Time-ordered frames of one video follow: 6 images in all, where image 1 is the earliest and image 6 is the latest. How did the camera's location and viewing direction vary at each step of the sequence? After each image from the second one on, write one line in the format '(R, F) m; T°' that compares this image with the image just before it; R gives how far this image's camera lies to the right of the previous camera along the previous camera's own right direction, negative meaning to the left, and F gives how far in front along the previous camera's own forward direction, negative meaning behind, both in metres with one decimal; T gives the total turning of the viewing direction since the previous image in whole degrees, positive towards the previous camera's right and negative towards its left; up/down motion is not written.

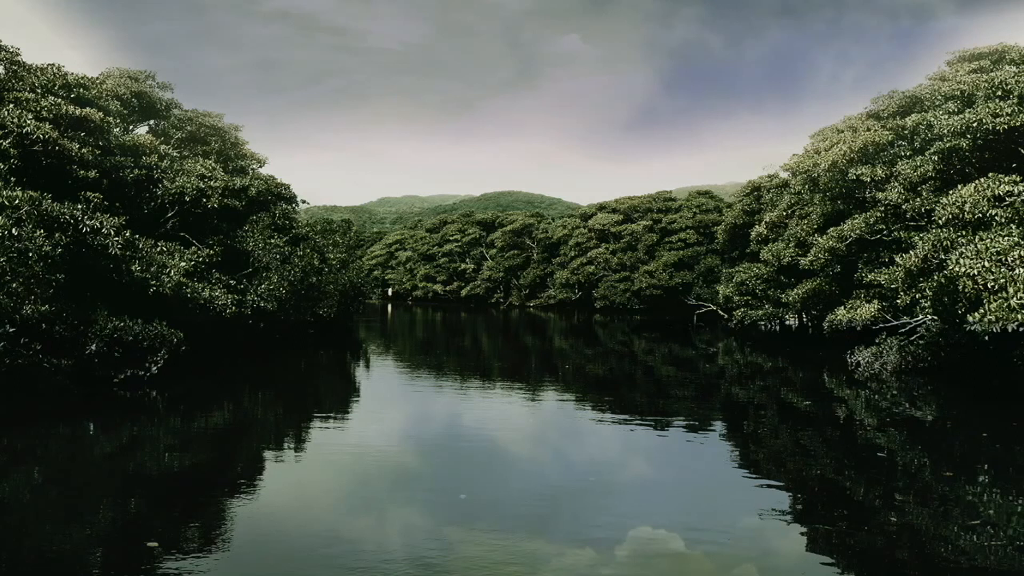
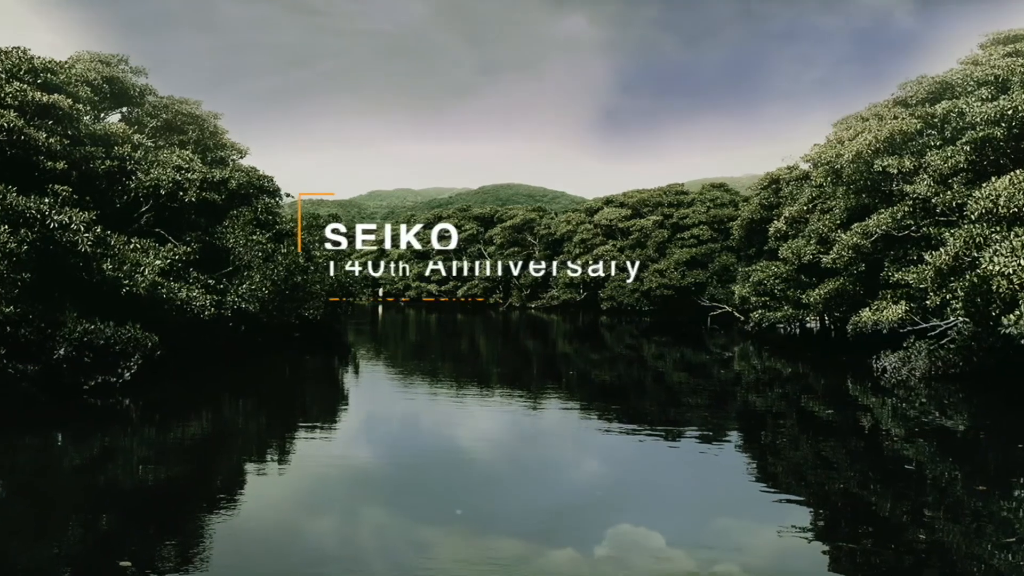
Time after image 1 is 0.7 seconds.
(-0.1, +1.8) m; 0°
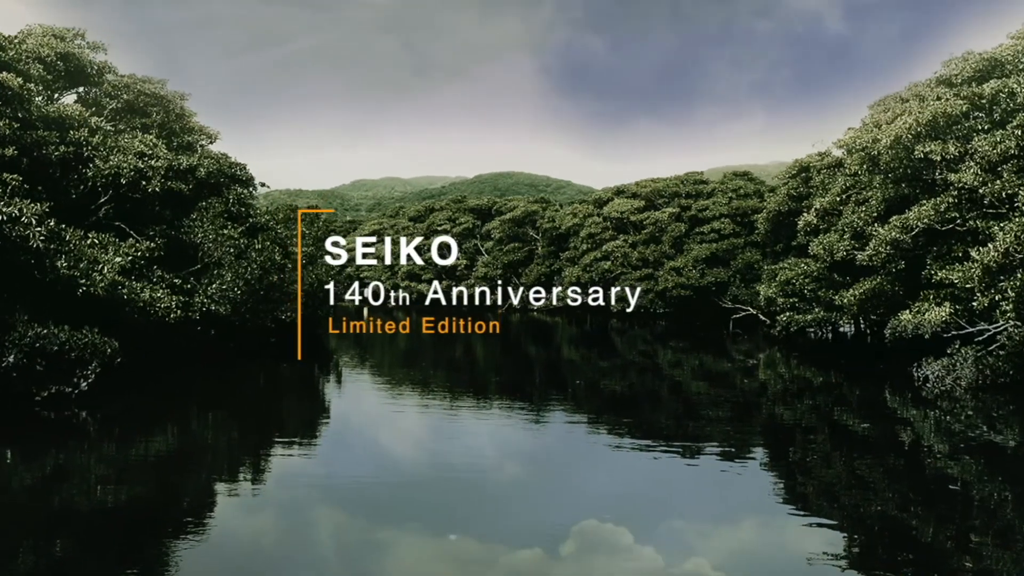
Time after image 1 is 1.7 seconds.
(-0.1, +2.5) m; 0°
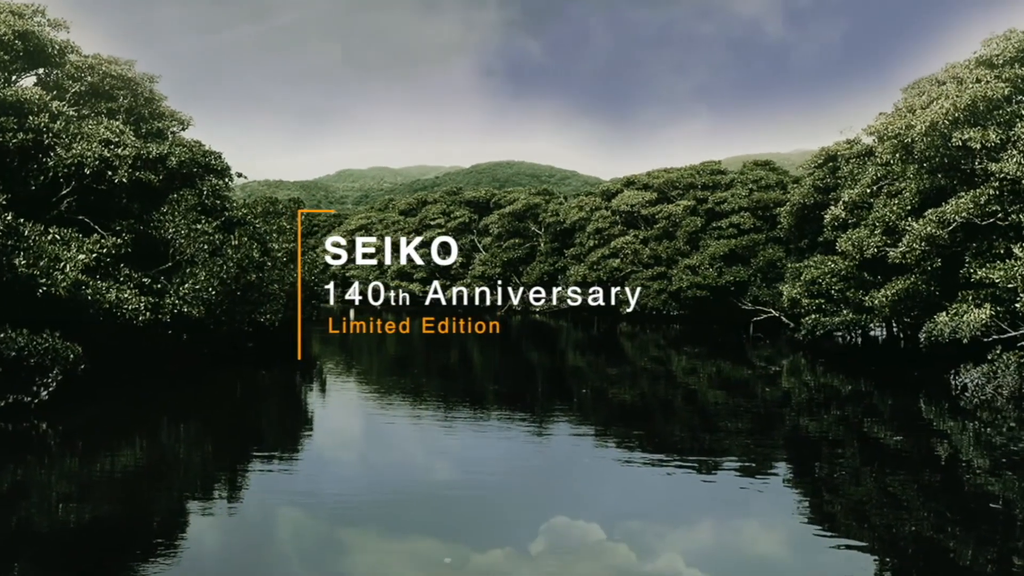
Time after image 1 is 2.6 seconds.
(-0.1, +1.9) m; 0°
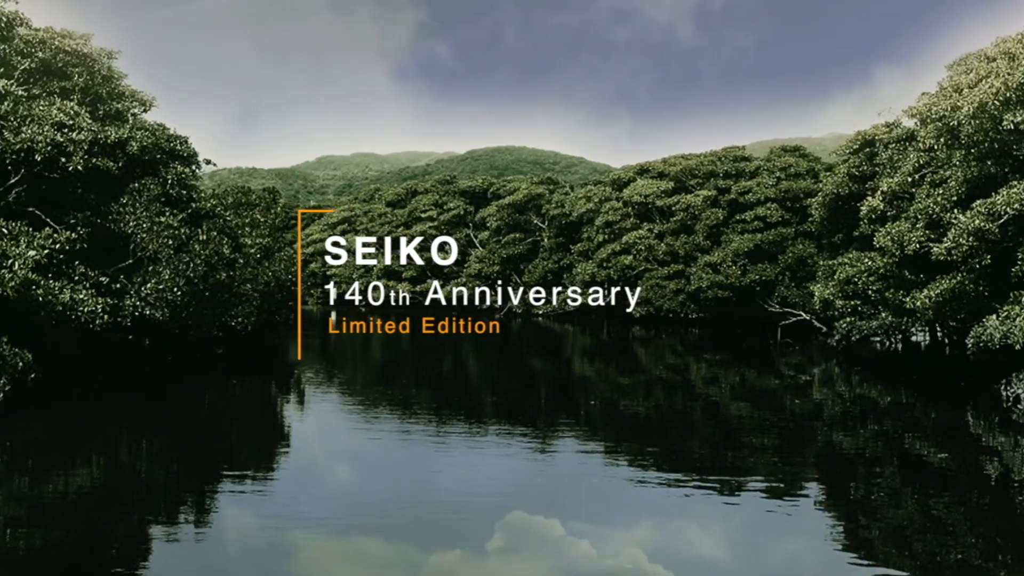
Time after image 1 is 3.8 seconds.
(-0.1, +2.1) m; 0°
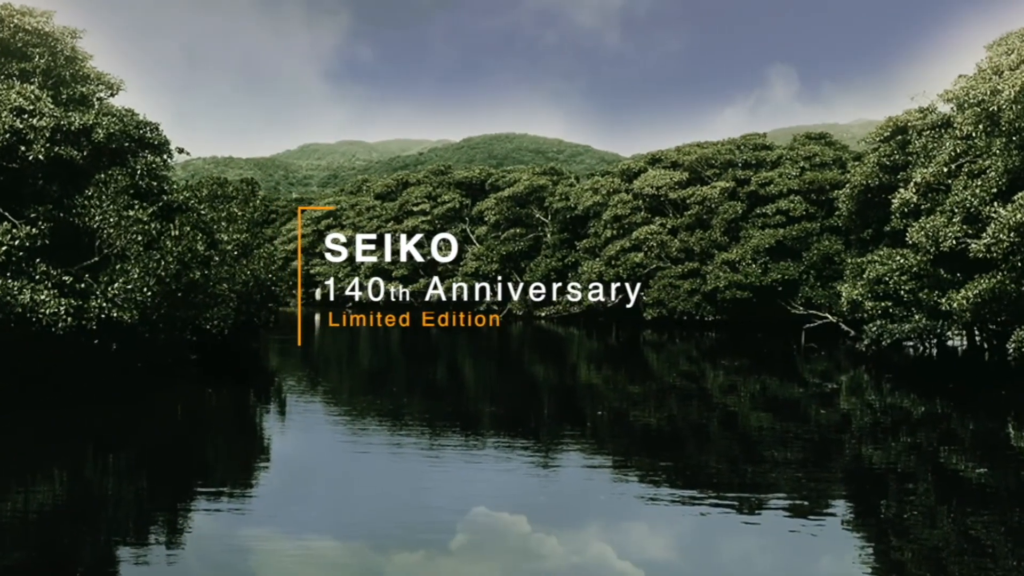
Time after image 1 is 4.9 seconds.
(-0.1, +1.5) m; 0°
